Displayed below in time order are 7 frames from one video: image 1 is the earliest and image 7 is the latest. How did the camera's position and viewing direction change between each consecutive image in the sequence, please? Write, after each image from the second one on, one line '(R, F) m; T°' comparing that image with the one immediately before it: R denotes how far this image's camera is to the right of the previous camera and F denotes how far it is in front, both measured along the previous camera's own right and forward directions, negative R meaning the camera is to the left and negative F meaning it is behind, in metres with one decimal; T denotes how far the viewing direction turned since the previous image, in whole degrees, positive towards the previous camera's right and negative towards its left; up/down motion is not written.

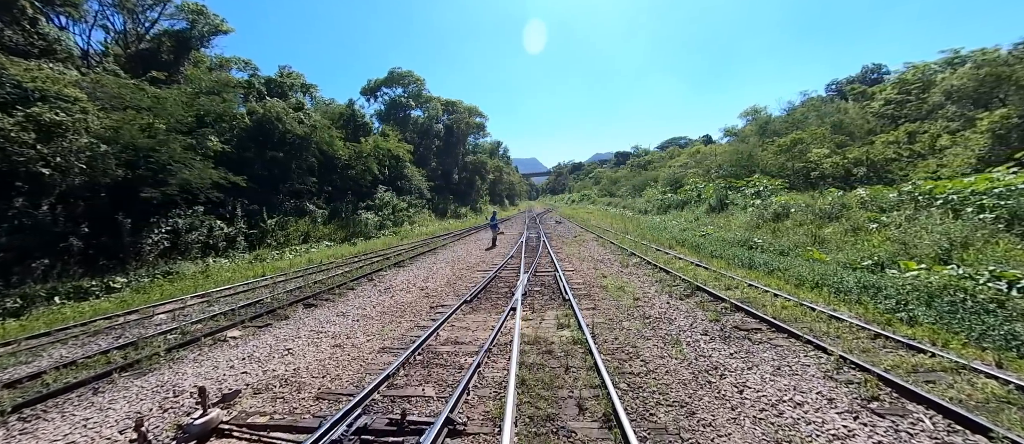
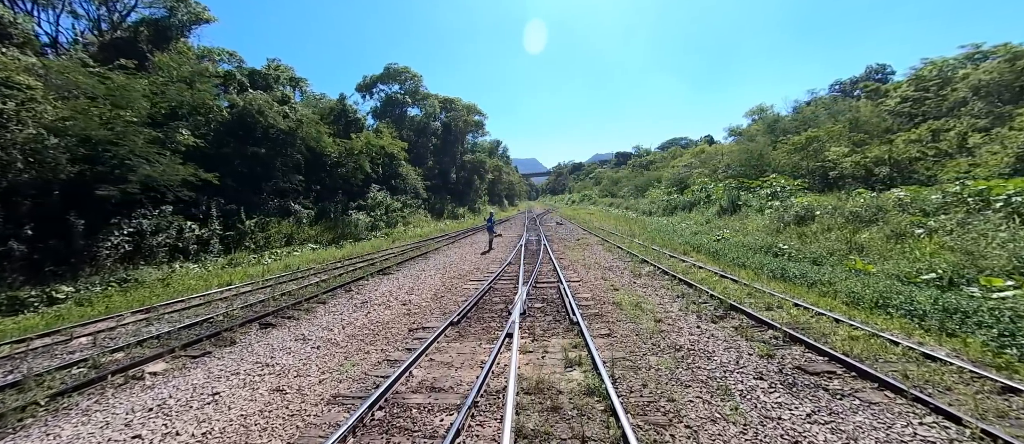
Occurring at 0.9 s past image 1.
(0.0, +1.3) m; 0°
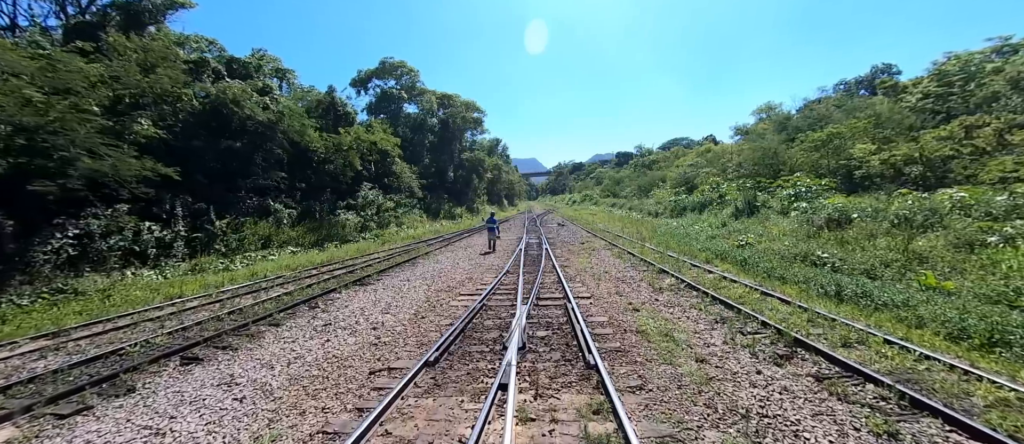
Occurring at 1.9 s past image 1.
(0.0, +1.5) m; 0°
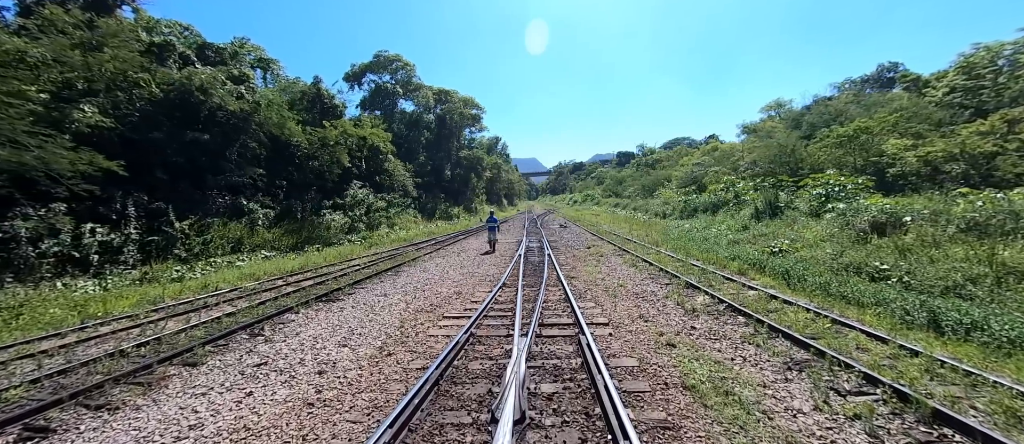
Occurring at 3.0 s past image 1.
(+0.1, +1.6) m; 0°
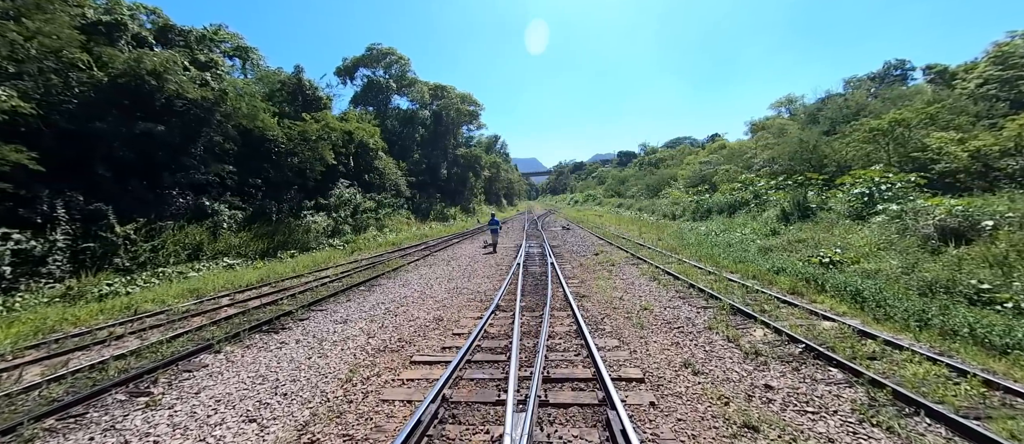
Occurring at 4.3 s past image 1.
(+0.1, +1.8) m; 0°
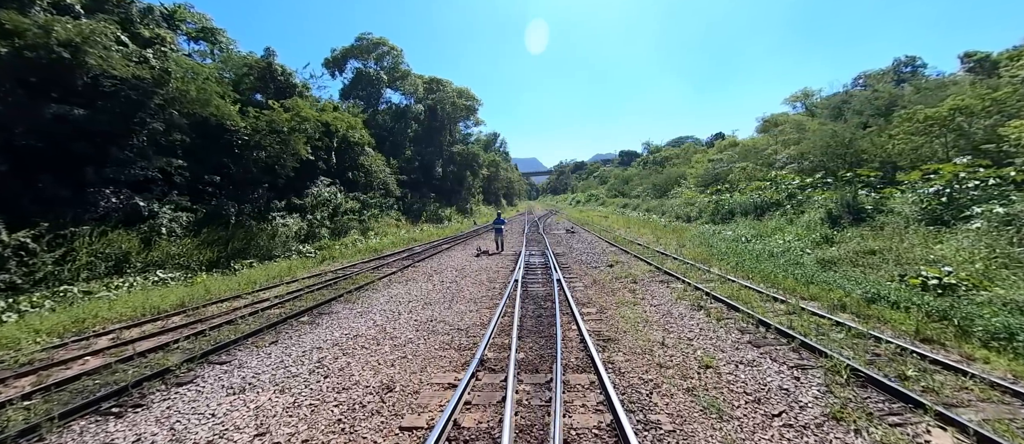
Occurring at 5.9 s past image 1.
(+0.1, +2.3) m; 0°
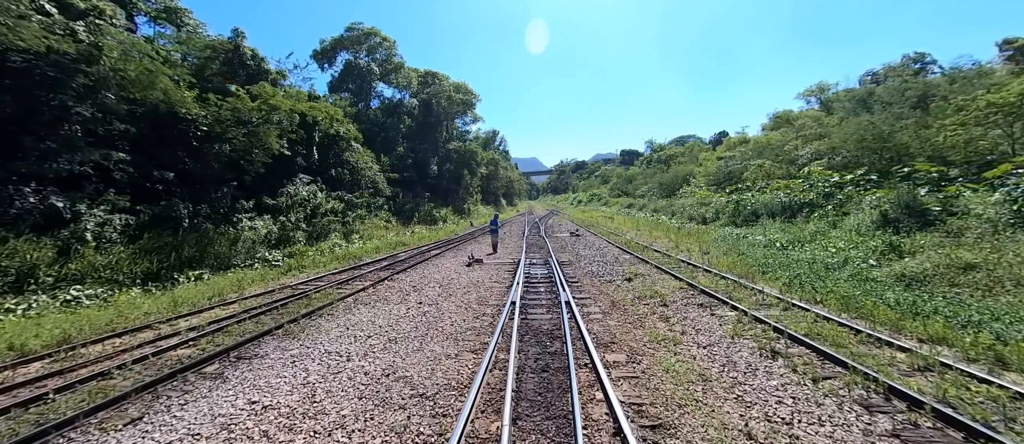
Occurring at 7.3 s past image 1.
(+0.1, +2.0) m; 0°
